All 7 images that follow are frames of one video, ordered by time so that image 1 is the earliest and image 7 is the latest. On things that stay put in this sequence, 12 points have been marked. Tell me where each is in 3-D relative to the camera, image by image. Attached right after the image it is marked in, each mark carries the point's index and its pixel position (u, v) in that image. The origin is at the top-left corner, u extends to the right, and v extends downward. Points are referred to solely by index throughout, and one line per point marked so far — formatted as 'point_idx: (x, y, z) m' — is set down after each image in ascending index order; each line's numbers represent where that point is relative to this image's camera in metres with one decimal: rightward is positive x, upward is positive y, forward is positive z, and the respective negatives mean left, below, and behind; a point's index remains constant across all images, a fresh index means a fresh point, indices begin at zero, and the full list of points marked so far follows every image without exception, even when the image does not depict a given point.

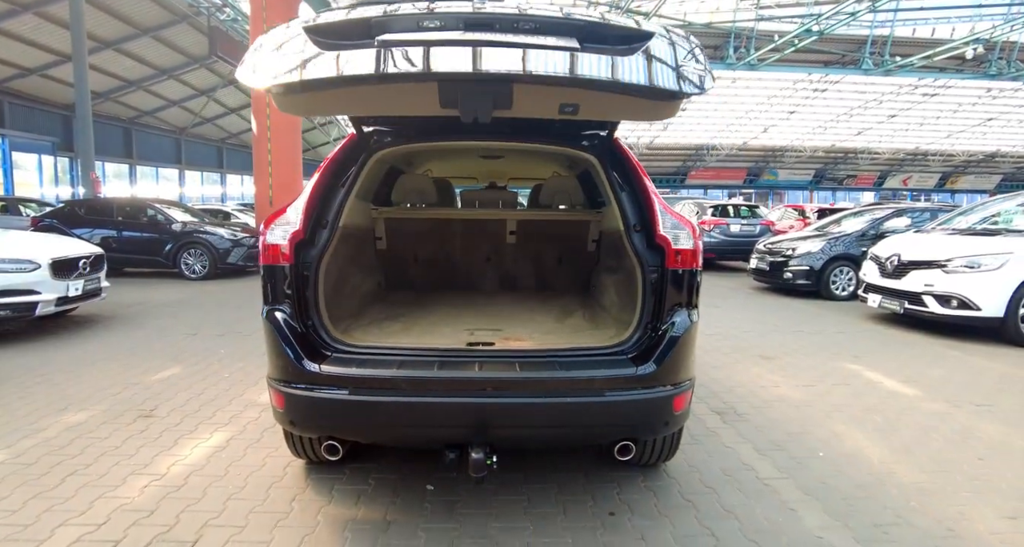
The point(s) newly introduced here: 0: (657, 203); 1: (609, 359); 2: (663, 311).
0: (+0.7, +0.3, +2.1) m
1: (+0.4, -0.4, +1.9) m
2: (+0.7, -0.2, +2.0) m
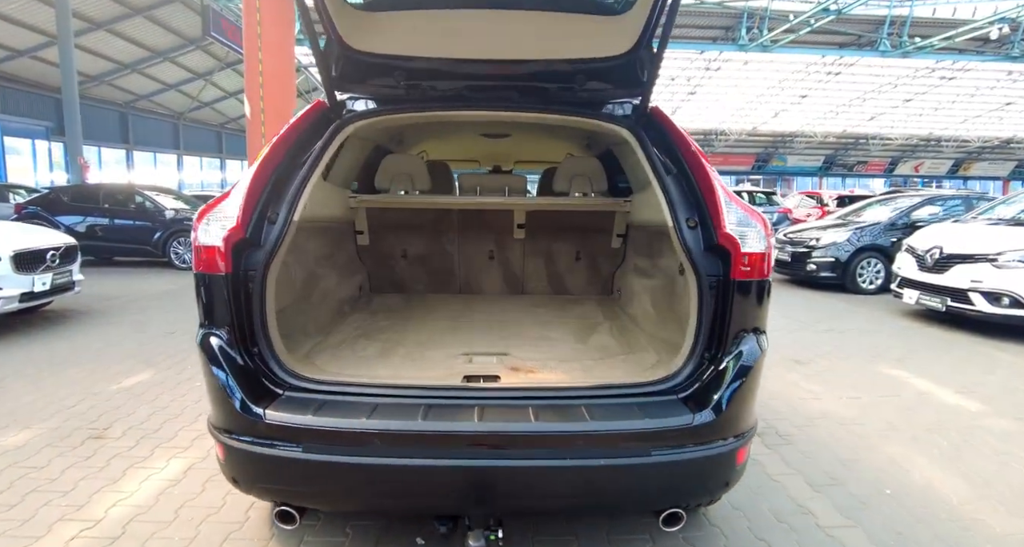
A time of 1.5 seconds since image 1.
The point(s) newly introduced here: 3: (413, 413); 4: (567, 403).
0: (+0.7, +0.3, +1.6) m
1: (+0.4, -0.4, +1.4) m
2: (+0.7, -0.2, +1.5) m
3: (-0.3, -0.4, +1.4) m
4: (+0.2, -0.4, +1.4) m
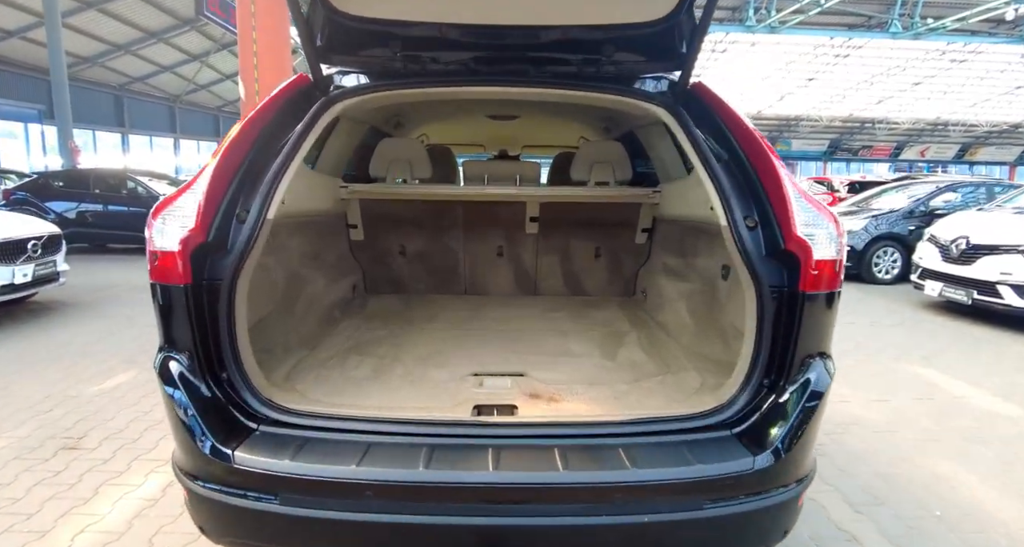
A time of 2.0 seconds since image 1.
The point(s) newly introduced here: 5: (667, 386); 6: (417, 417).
0: (+0.8, +0.3, +1.3) m
1: (+0.5, -0.4, +1.2) m
2: (+0.8, -0.2, +1.2) m
3: (-0.2, -0.5, +1.1) m
4: (+0.2, -0.4, +1.2) m
5: (+0.5, -0.4, +1.4) m
6: (-0.3, -0.4, +1.2) m
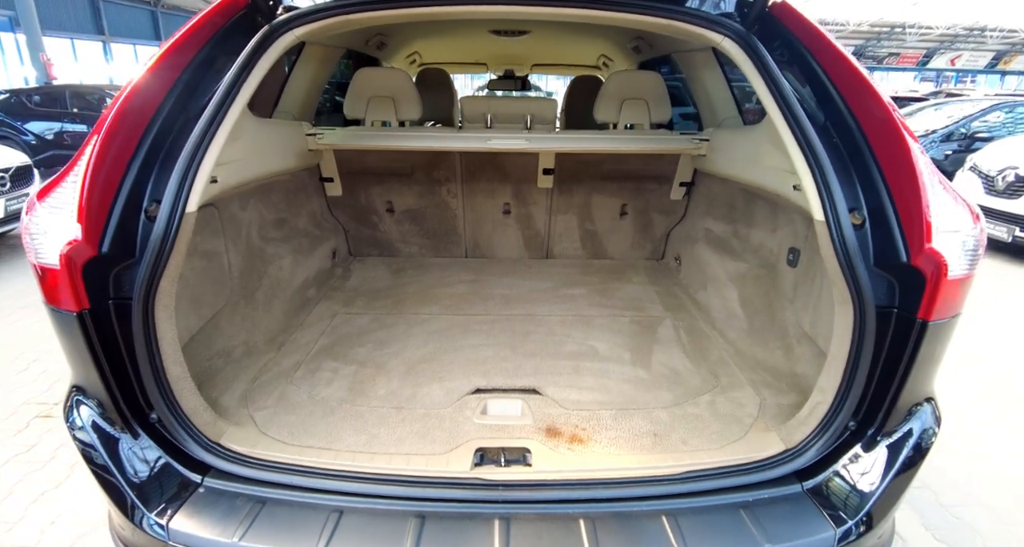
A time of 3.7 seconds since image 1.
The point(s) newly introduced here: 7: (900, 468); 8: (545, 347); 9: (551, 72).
0: (+0.8, +0.2, +0.9) m
1: (+0.5, -0.5, +0.9) m
2: (+0.8, -0.3, +0.9) m
3: (-0.2, -0.5, +0.8) m
4: (+0.3, -0.5, +0.9) m
5: (+0.5, -0.3, +1.1) m
6: (-0.2, -0.4, +1.0) m
7: (+0.8, -0.4, +0.9) m
8: (+0.1, -0.2, +1.5) m
9: (+0.3, +1.5, +3.4) m
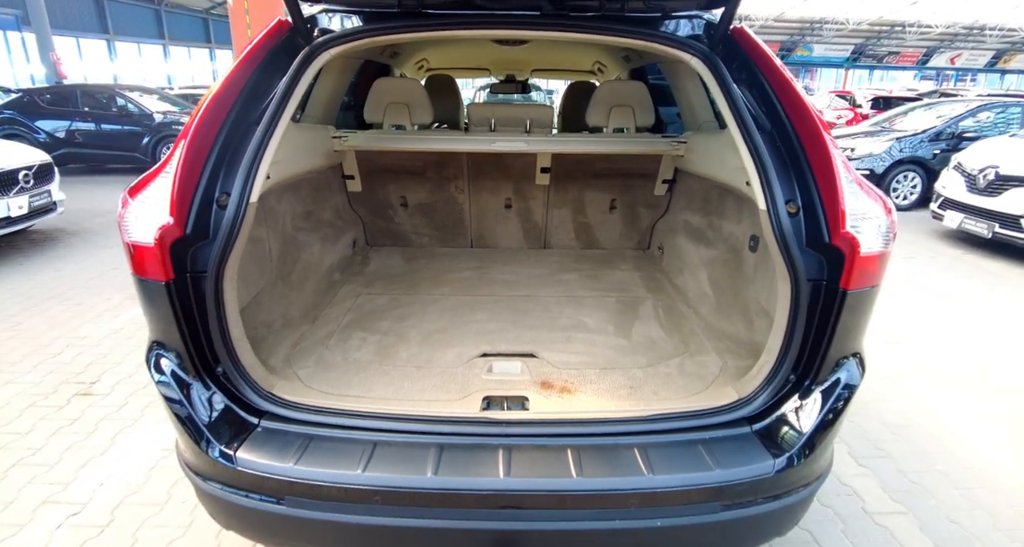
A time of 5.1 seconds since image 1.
0: (+0.8, +0.3, +1.1) m
1: (+0.5, -0.4, +1.1) m
2: (+0.8, -0.2, +1.2) m
3: (-0.2, -0.4, +1.1) m
4: (+0.3, -0.4, +1.1) m
5: (+0.5, -0.3, +1.4) m
6: (-0.2, -0.4, +1.2) m
7: (+0.8, -0.3, +1.1) m
8: (+0.1, -0.2, +1.7) m
9: (+0.3, +1.6, +3.6) m
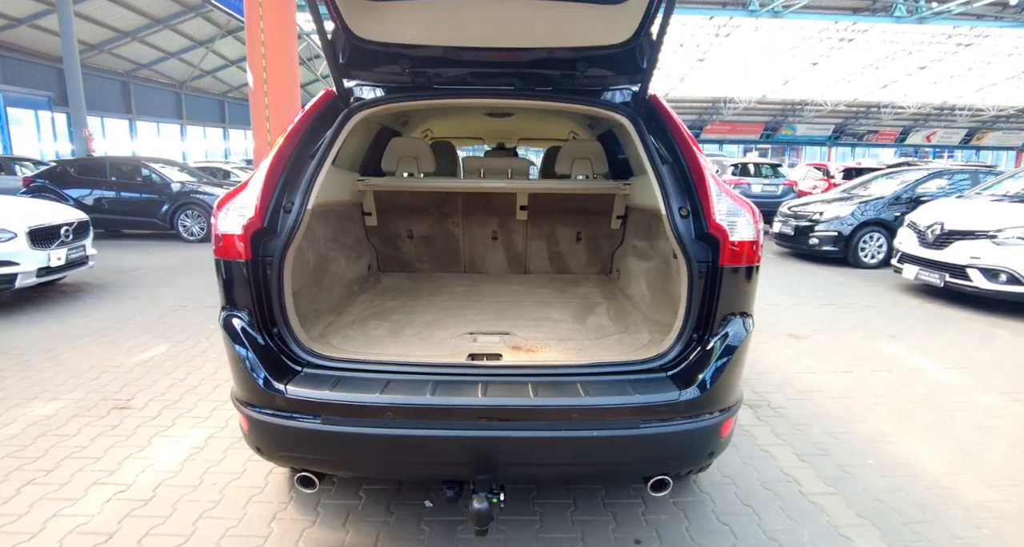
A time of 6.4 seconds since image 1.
0: (+0.7, +0.3, +1.6) m
1: (+0.5, -0.4, +1.5) m
2: (+0.7, -0.2, +1.6) m
3: (-0.3, -0.4, +1.5) m
4: (+0.2, -0.4, +1.5) m
5: (+0.5, -0.3, +1.8) m
6: (-0.3, -0.3, +1.6) m
7: (+0.7, -0.3, +1.5) m
8: (0.0, -0.2, +2.1) m
9: (+0.2, +1.2, +4.3) m
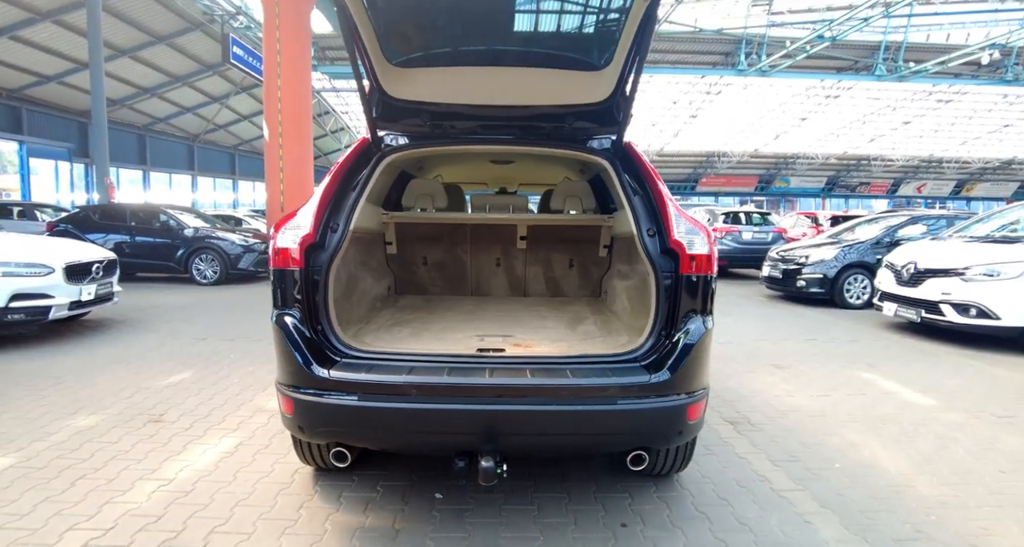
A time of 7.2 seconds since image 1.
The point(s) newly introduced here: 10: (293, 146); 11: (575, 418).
0: (+0.7, +0.3, +2.0) m
1: (+0.5, -0.4, +1.9) m
2: (+0.7, -0.2, +2.0) m
3: (-0.3, -0.4, +1.8) m
4: (+0.2, -0.4, +1.9) m
5: (+0.5, -0.3, +2.1) m
6: (-0.3, -0.4, +1.9) m
7: (+0.7, -0.3, +1.9) m
8: (0.0, -0.3, +2.5) m
9: (+0.2, +0.9, +4.8) m
10: (-3.7, +2.2, +7.7) m
11: (+0.2, -0.6, +1.7) m
